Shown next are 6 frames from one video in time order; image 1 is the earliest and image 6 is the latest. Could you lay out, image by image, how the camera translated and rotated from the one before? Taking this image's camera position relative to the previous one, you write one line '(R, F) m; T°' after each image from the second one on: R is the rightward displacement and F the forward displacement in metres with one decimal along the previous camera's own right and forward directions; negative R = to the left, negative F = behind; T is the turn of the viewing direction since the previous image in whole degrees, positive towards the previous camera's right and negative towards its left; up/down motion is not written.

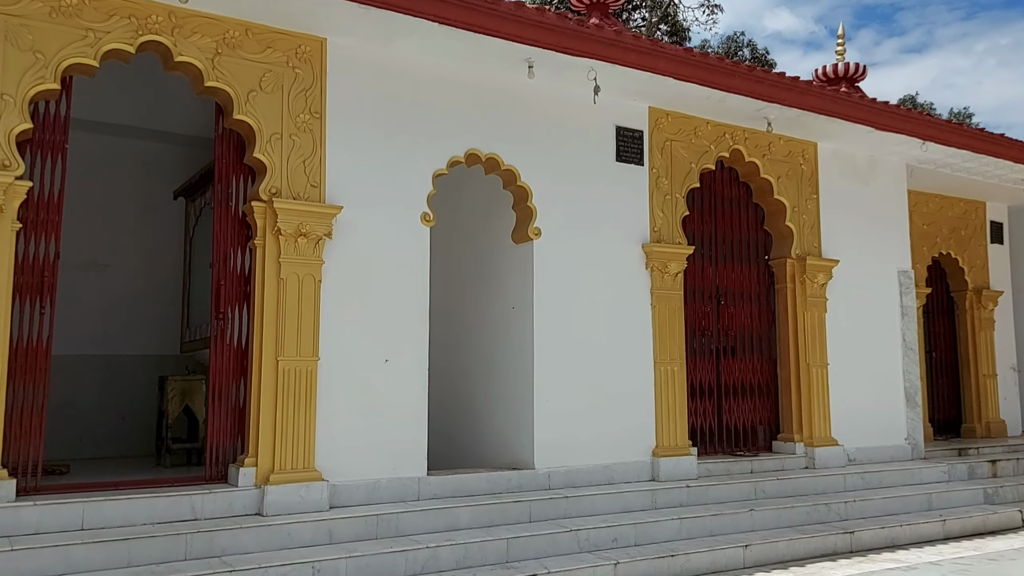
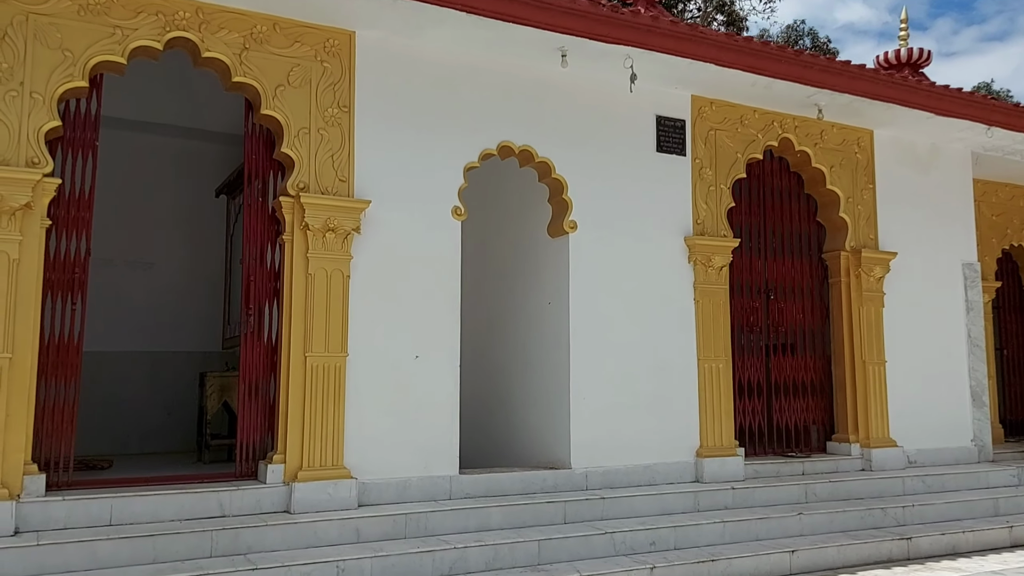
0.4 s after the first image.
(+0.2, +0.1) m; -4°
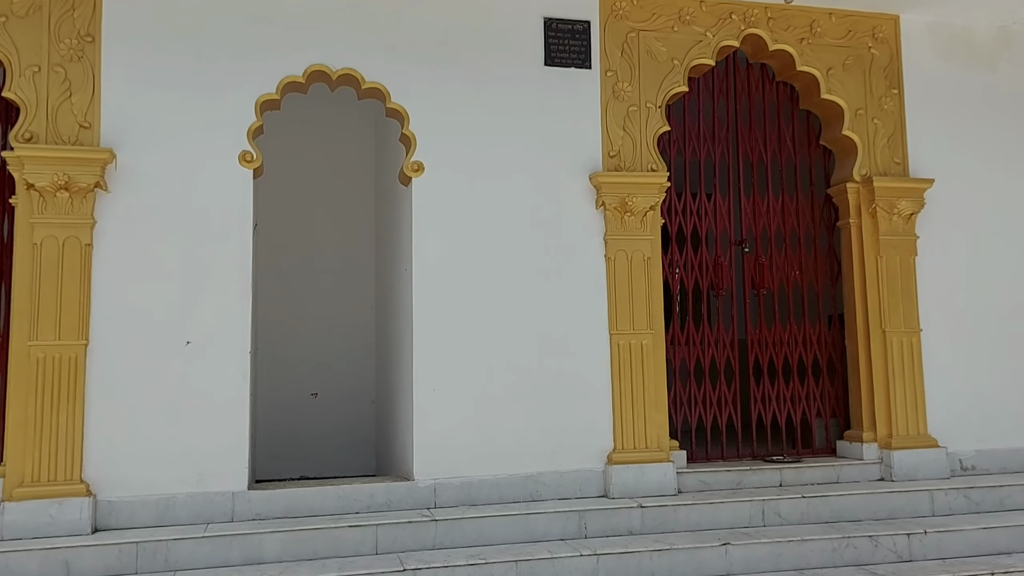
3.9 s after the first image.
(+1.7, +1.4) m; -13°
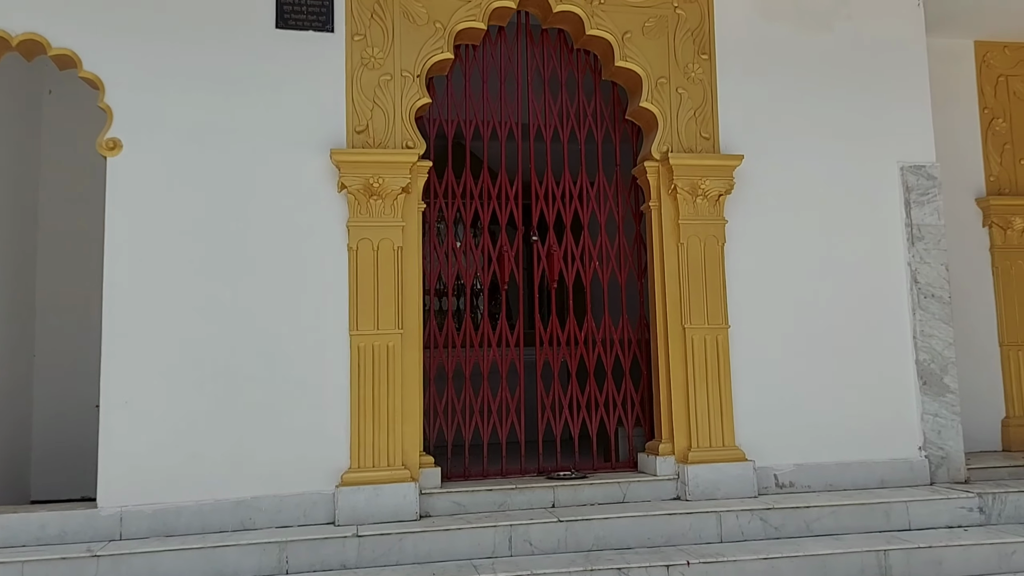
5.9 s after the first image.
(+1.2, +0.6) m; -1°
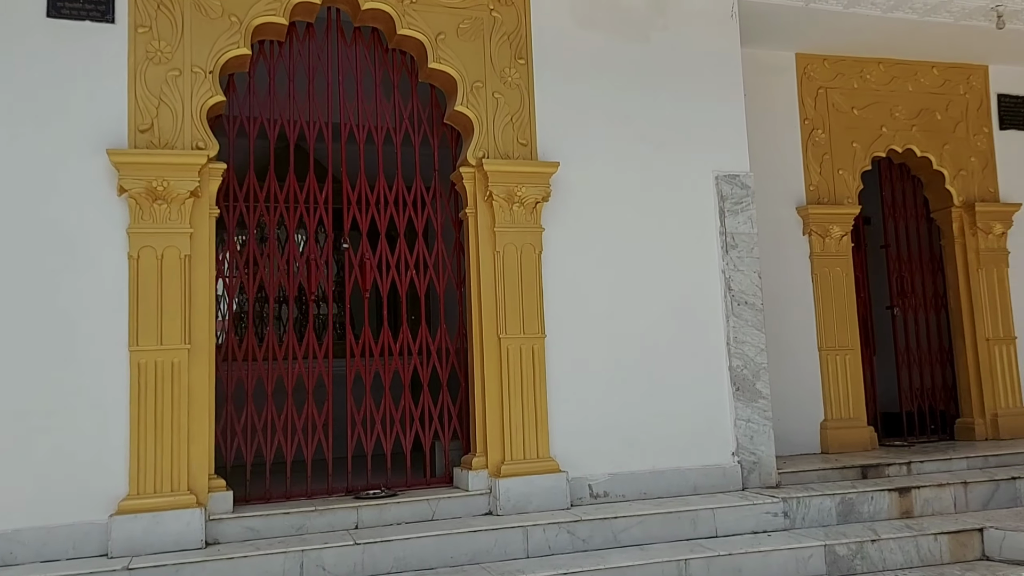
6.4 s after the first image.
(+0.4, +0.1) m; +7°
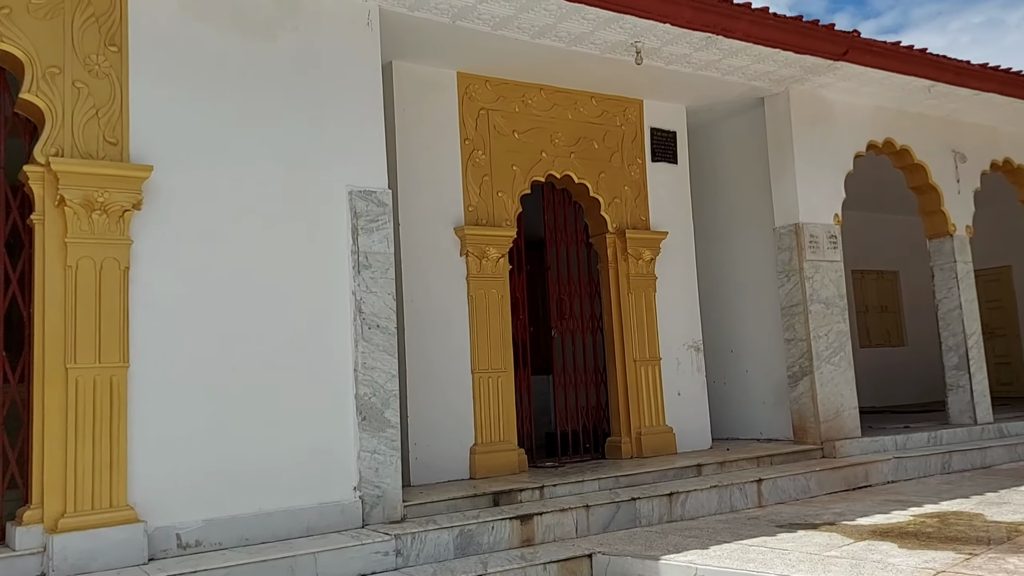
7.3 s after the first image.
(+0.6, +0.2) m; +16°
